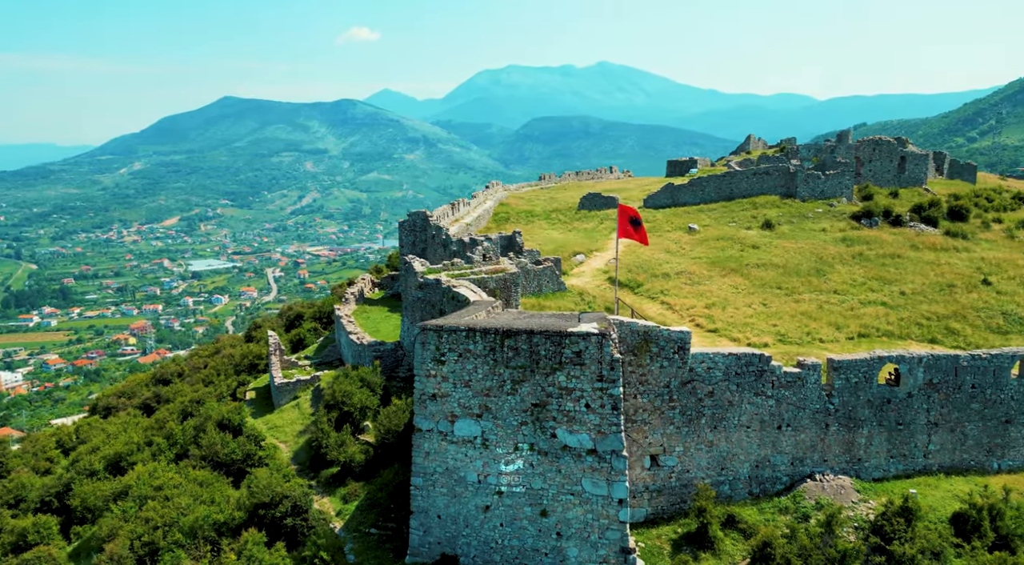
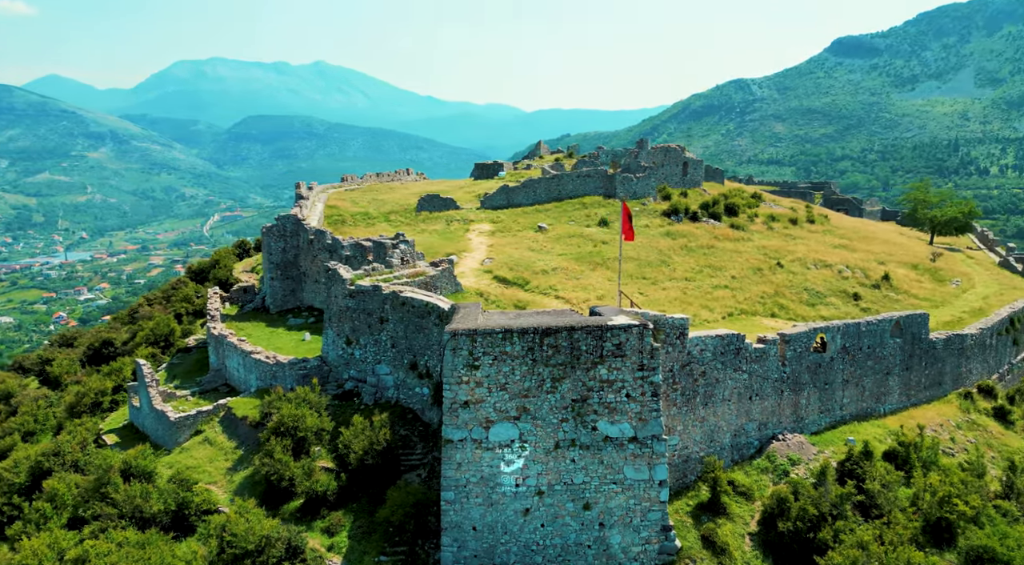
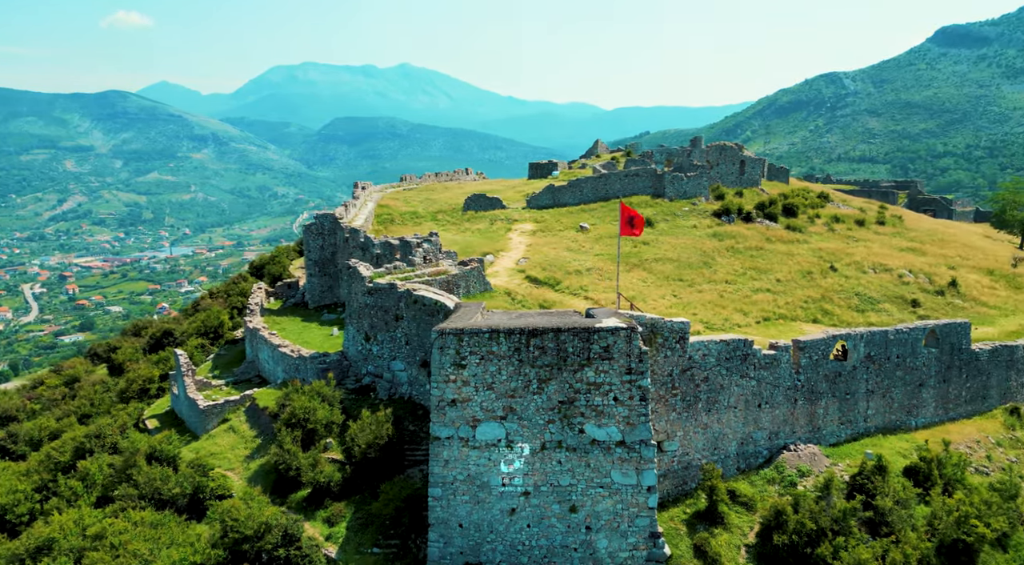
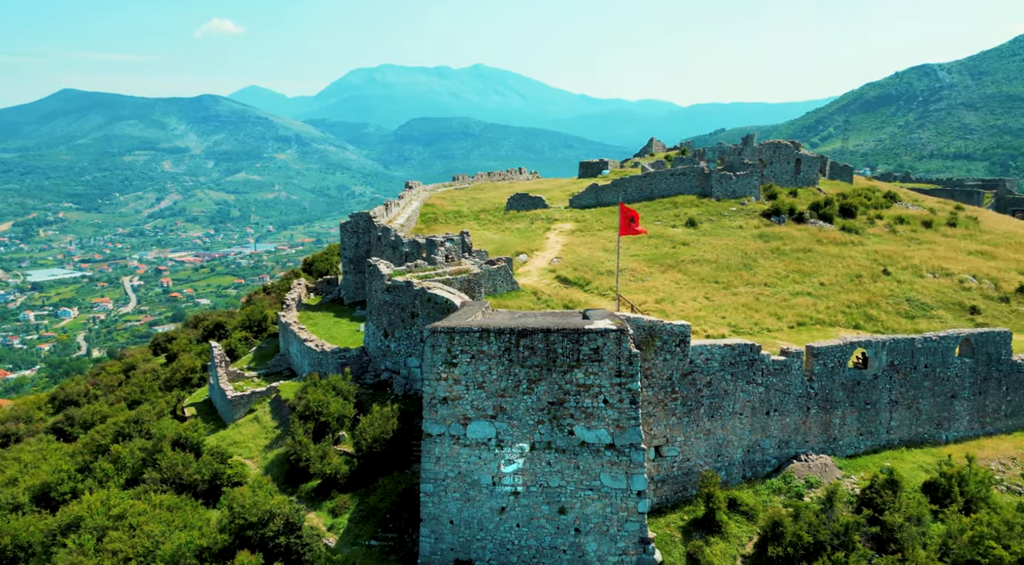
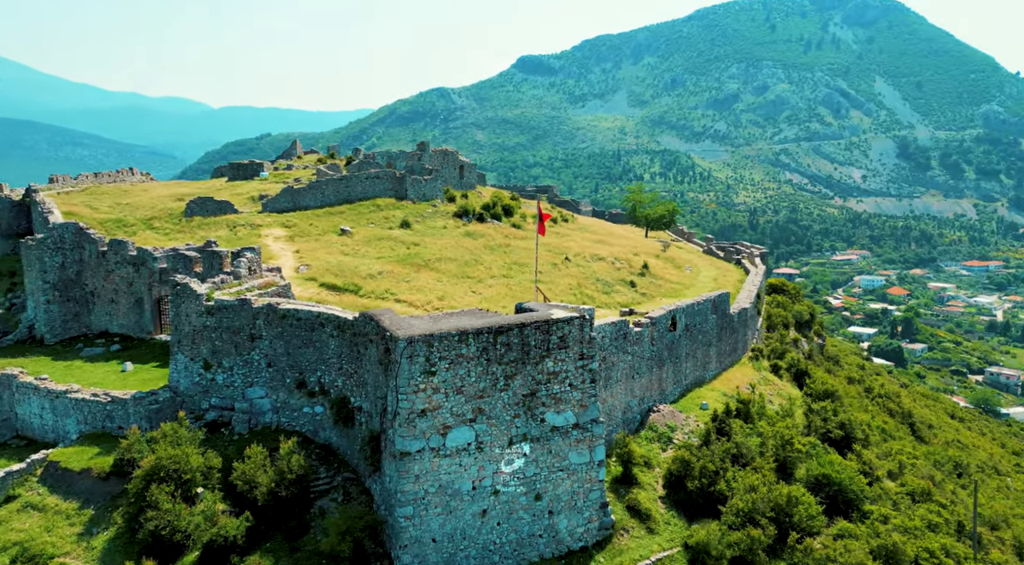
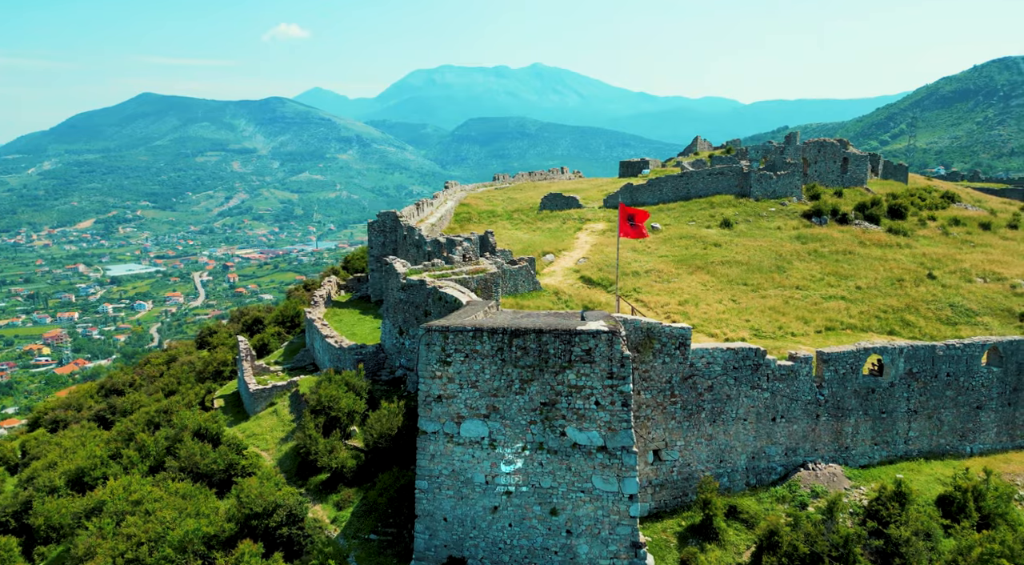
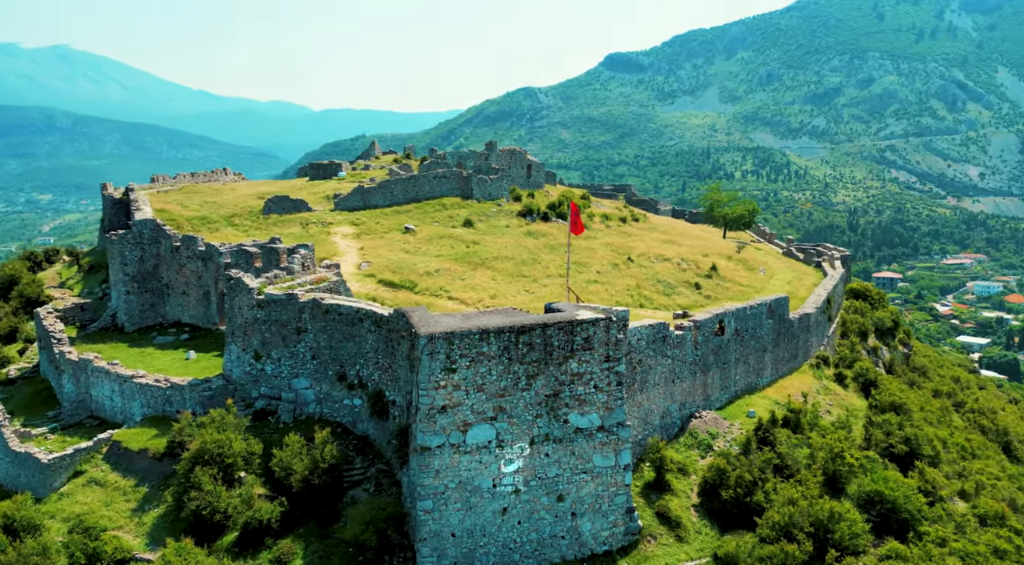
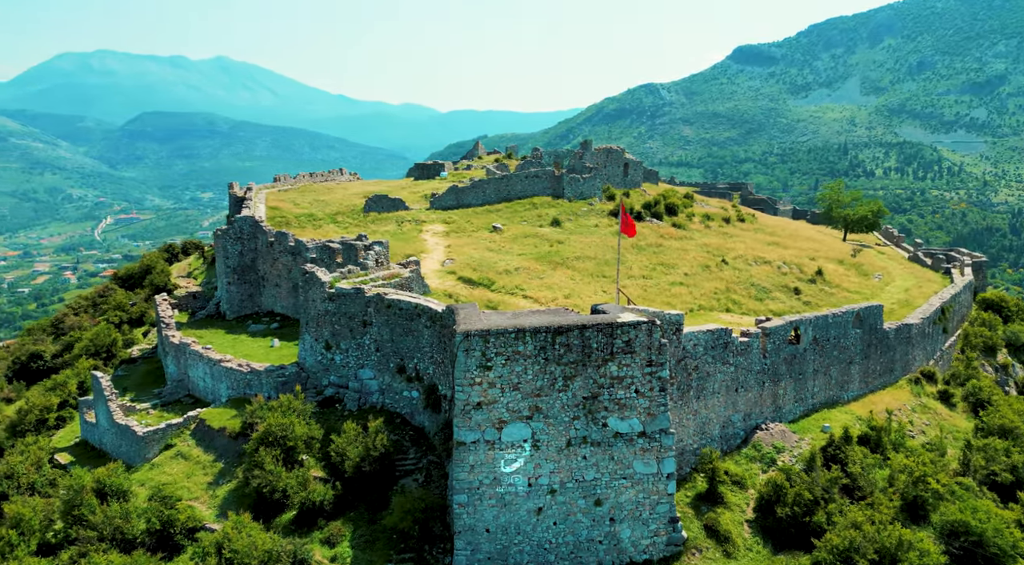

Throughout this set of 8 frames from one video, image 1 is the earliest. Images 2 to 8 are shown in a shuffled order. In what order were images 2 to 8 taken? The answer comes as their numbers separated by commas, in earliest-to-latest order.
6, 4, 3, 2, 8, 7, 5
